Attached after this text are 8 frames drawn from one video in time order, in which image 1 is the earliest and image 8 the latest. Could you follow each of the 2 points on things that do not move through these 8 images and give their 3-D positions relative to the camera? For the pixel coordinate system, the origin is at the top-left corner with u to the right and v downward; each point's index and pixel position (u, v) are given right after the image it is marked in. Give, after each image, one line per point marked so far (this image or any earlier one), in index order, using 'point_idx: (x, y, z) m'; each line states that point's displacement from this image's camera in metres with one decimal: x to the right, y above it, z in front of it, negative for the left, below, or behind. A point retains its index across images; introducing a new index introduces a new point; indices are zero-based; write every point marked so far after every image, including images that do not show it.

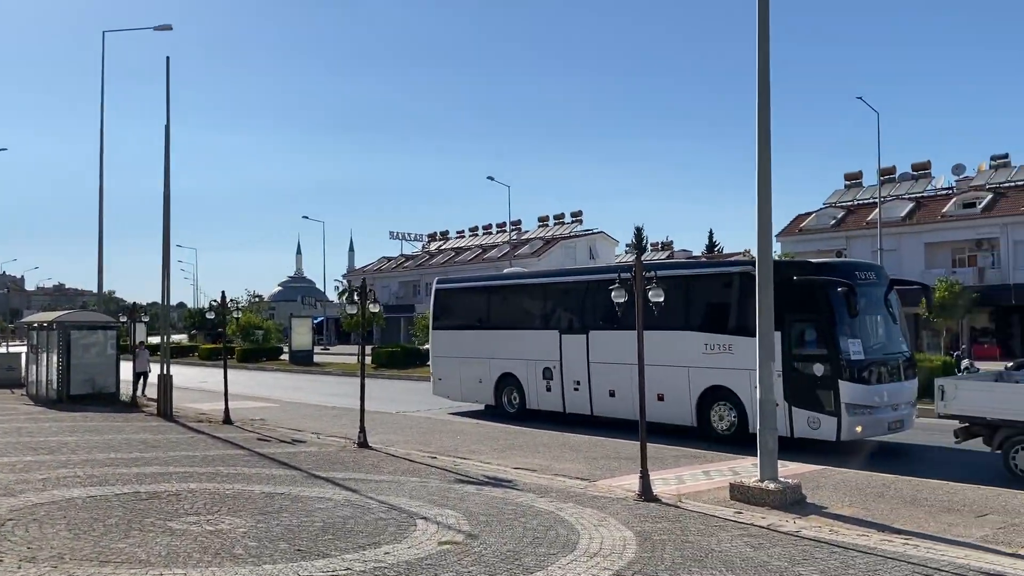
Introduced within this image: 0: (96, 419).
0: (-8.6, -2.7, +18.1) m
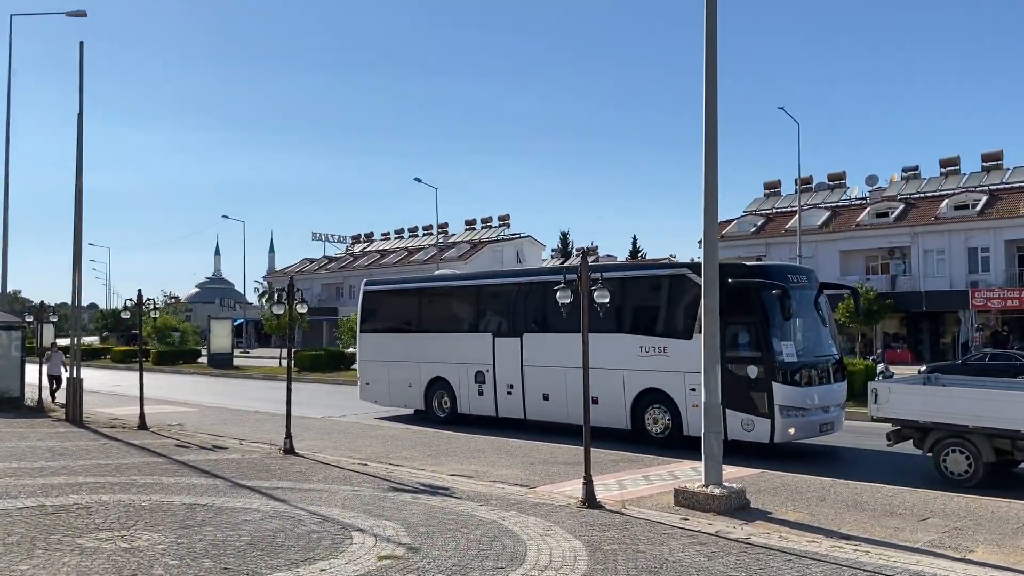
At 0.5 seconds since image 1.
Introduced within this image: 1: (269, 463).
0: (-9.9, -2.6, +16.9) m
1: (-3.6, -2.6, +12.9) m
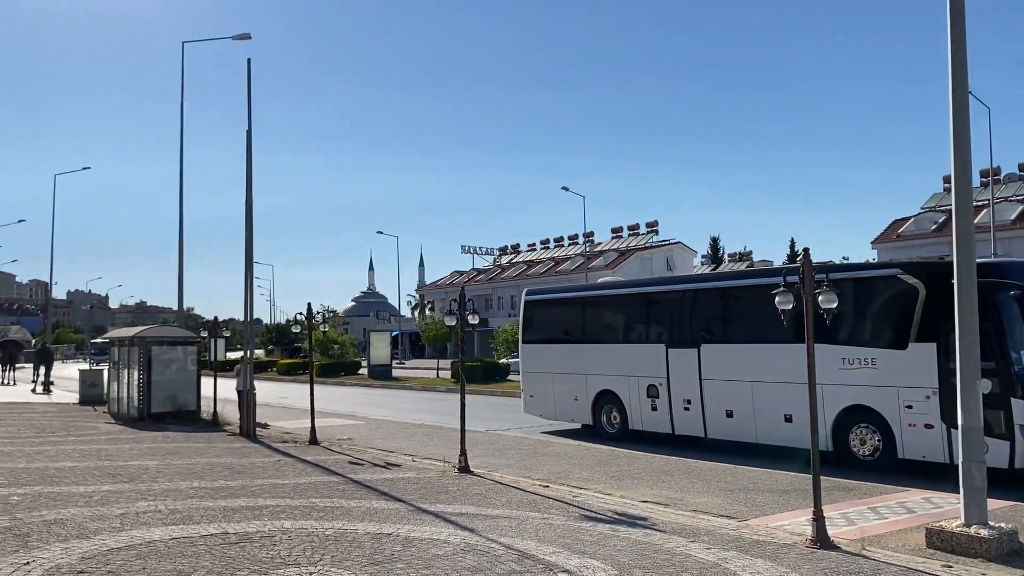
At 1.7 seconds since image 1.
0: (-6.5, -2.9, +17.1) m
1: (-0.9, -2.7, +12.2) m
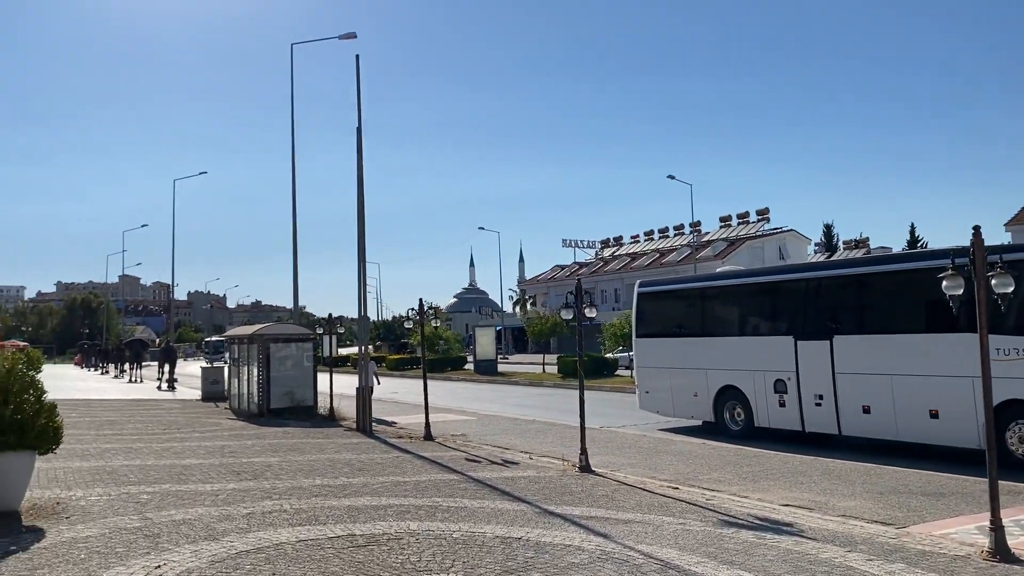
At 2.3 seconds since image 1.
0: (-4.3, -2.9, +17.2) m
1: (+0.8, -2.6, +11.7) m
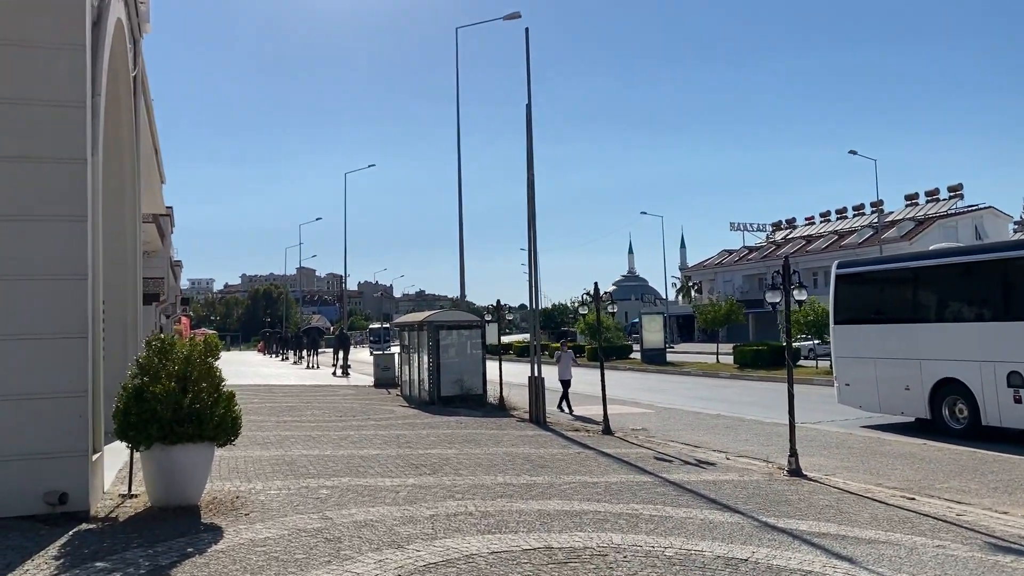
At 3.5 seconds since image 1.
0: (-0.8, -2.6, +16.6) m
1: (+3.1, -2.4, +10.3) m
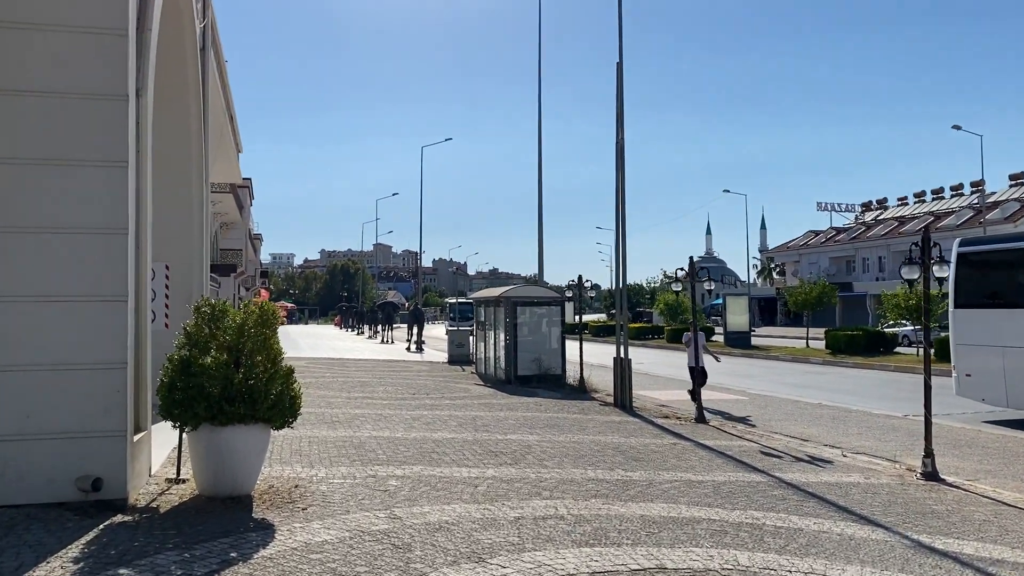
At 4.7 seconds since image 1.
0: (+0.7, -2.1, +15.4) m
1: (+4.1, -2.1, +8.8) m
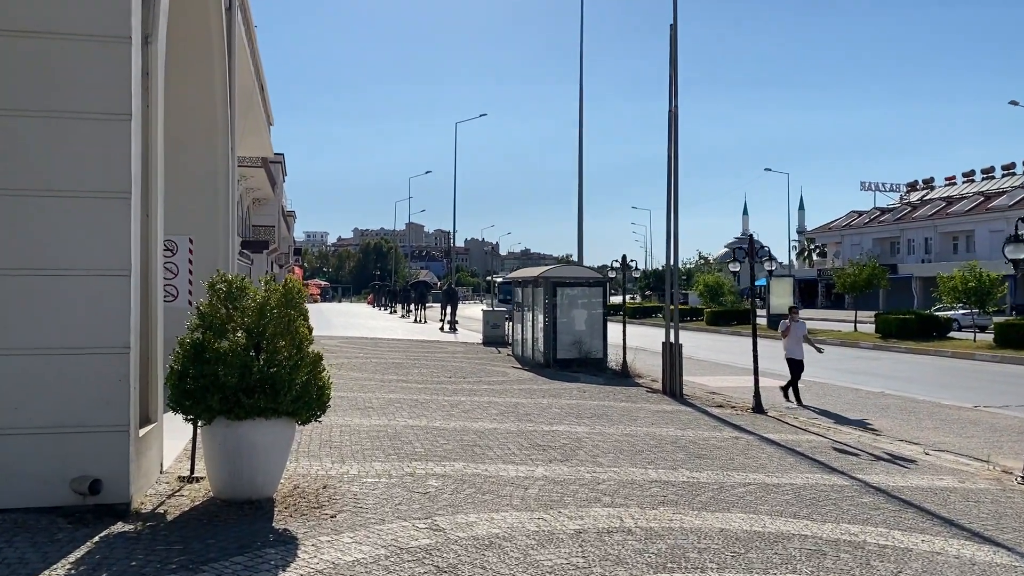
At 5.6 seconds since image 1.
0: (+1.4, -1.8, +14.4) m
1: (+4.6, -1.9, +7.7) m
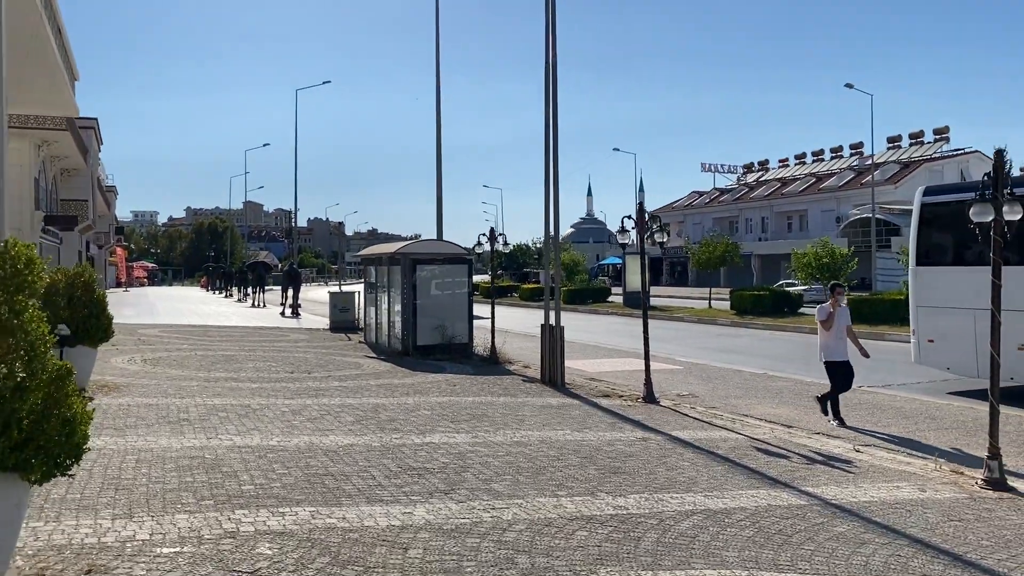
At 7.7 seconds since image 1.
0: (-0.6, -1.4, +12.4) m
1: (+3.7, -1.7, +6.3) m
